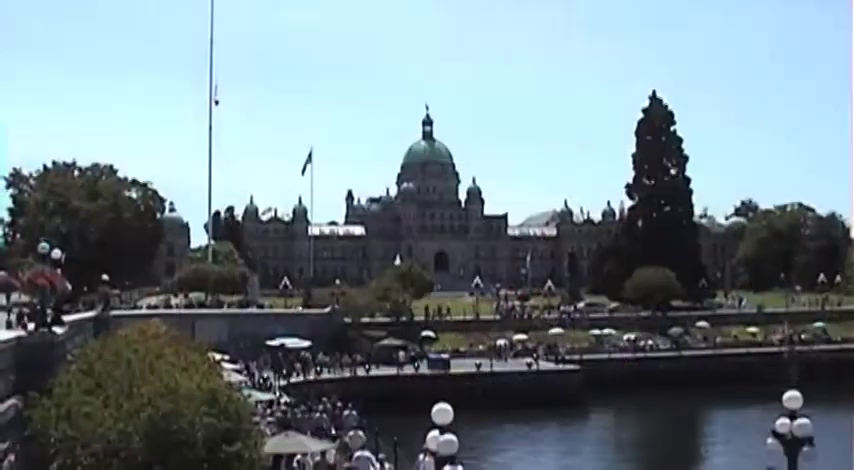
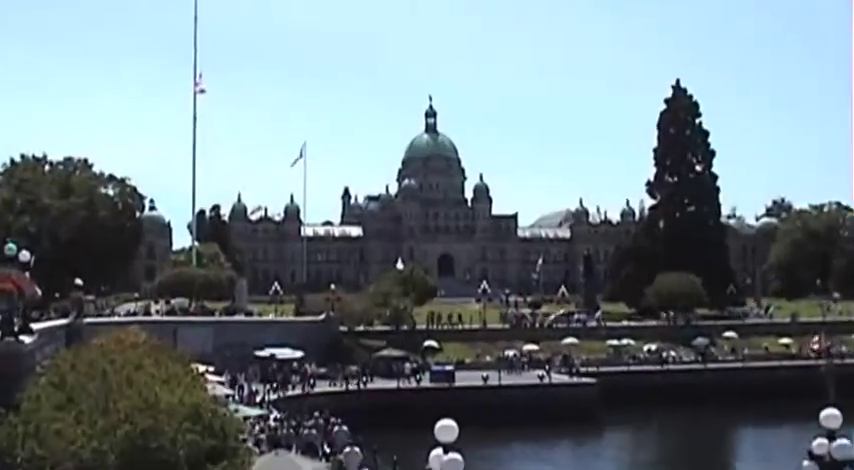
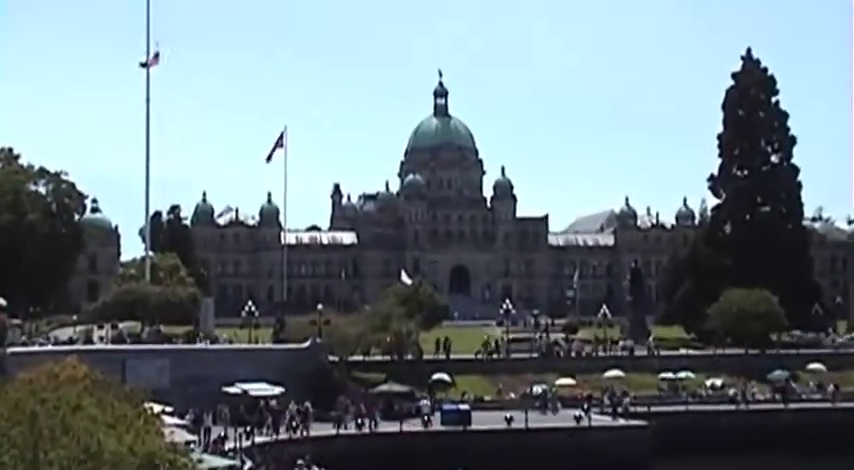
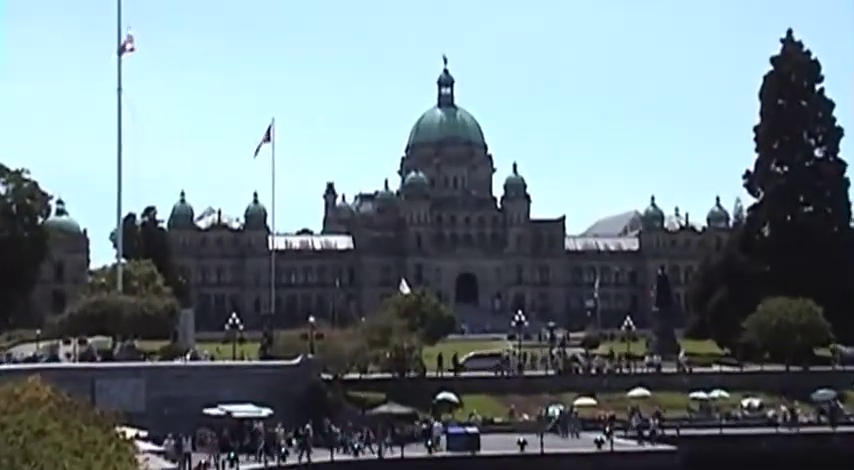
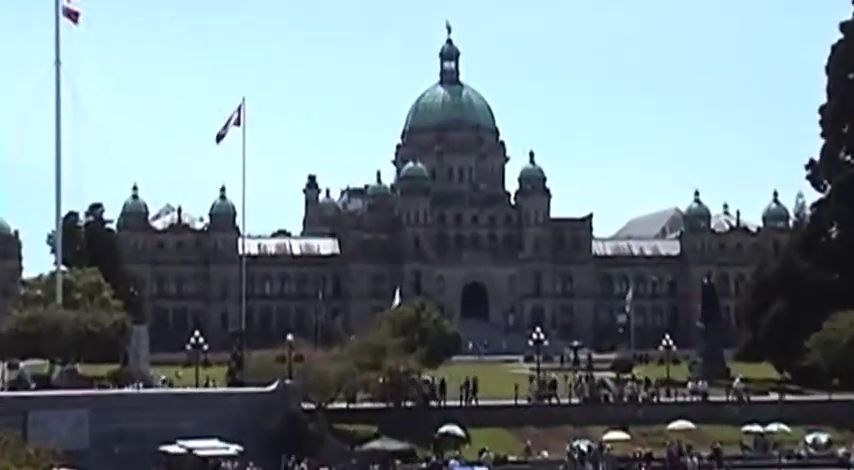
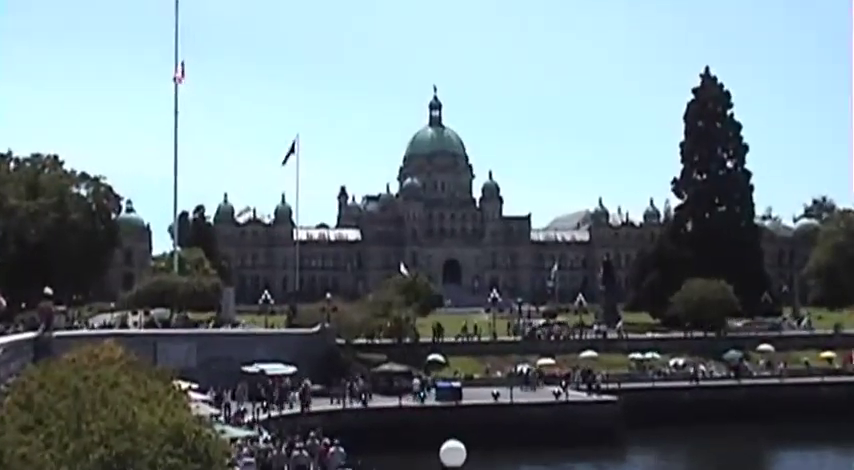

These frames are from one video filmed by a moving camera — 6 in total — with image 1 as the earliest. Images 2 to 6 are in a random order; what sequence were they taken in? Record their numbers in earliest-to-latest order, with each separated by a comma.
2, 6, 3, 4, 5
